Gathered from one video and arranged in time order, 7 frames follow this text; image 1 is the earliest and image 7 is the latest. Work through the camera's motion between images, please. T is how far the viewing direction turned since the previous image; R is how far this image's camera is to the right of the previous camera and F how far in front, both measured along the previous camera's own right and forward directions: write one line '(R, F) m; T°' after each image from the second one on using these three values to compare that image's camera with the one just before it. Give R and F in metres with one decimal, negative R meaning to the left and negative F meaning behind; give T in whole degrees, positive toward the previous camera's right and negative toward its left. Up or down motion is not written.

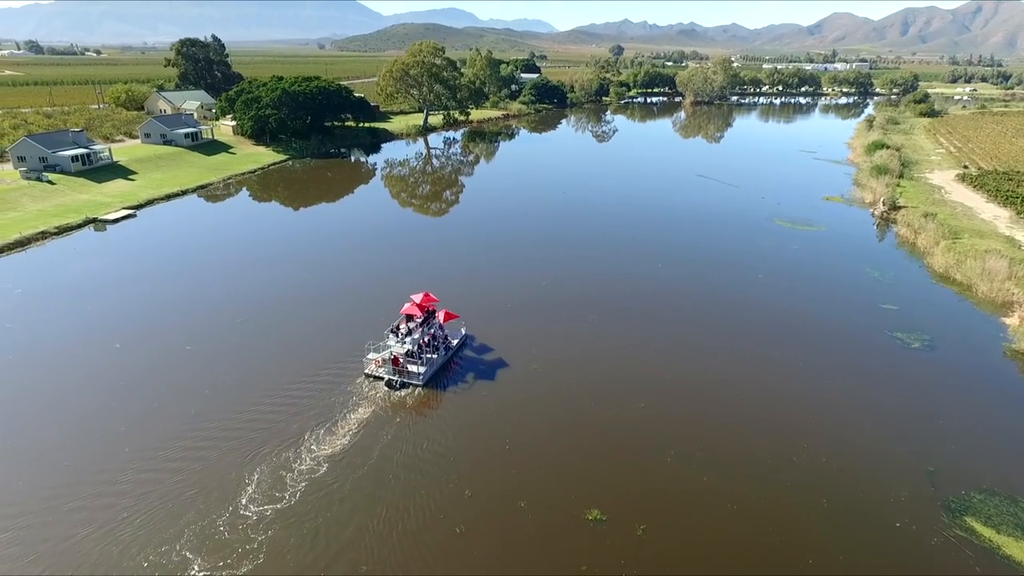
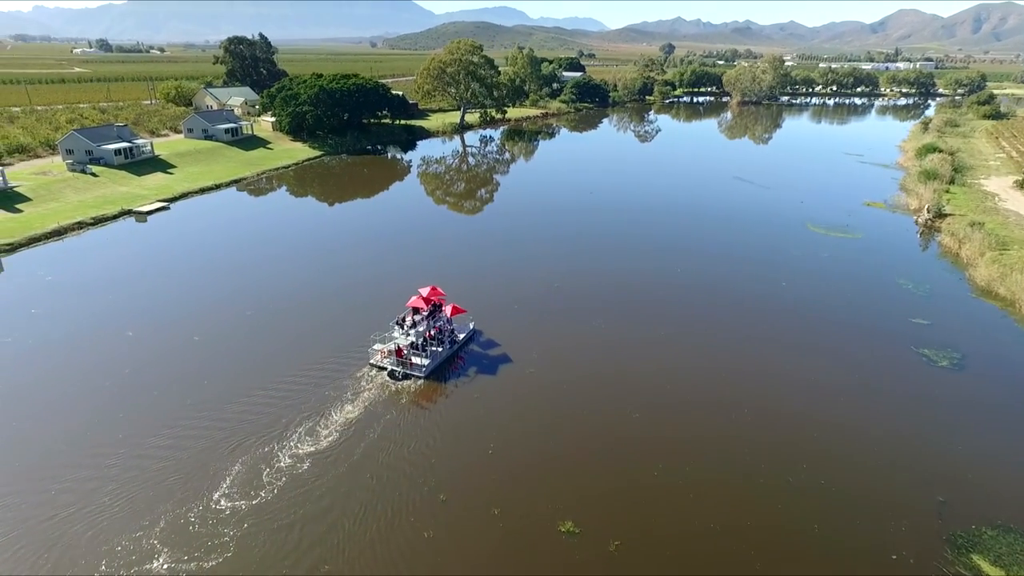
(+1.5, +0.4) m; -4°
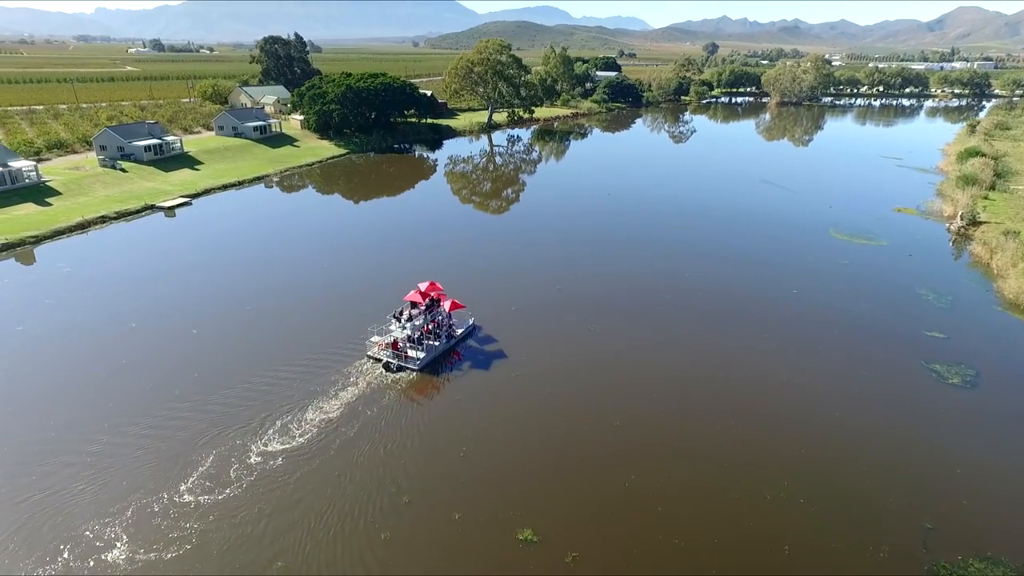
(+1.7, +0.3) m; -3°
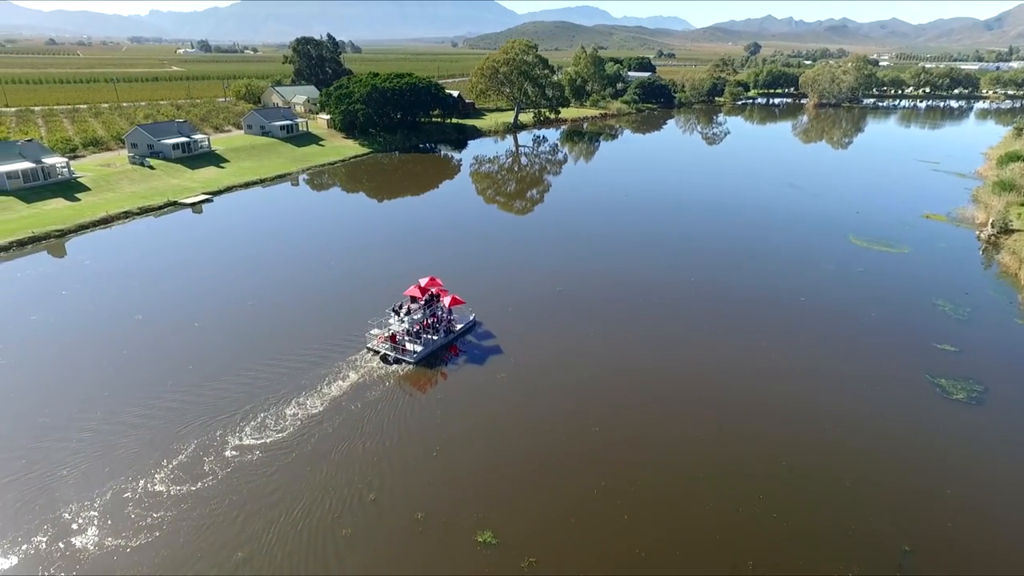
(+1.6, +0.1) m; -3°
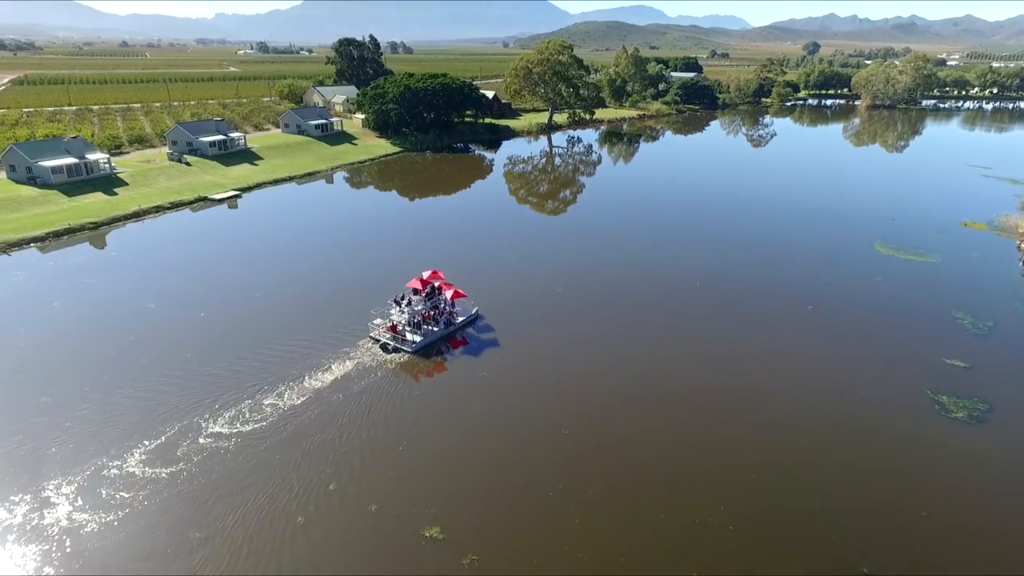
(+2.1, 0.0) m; -4°
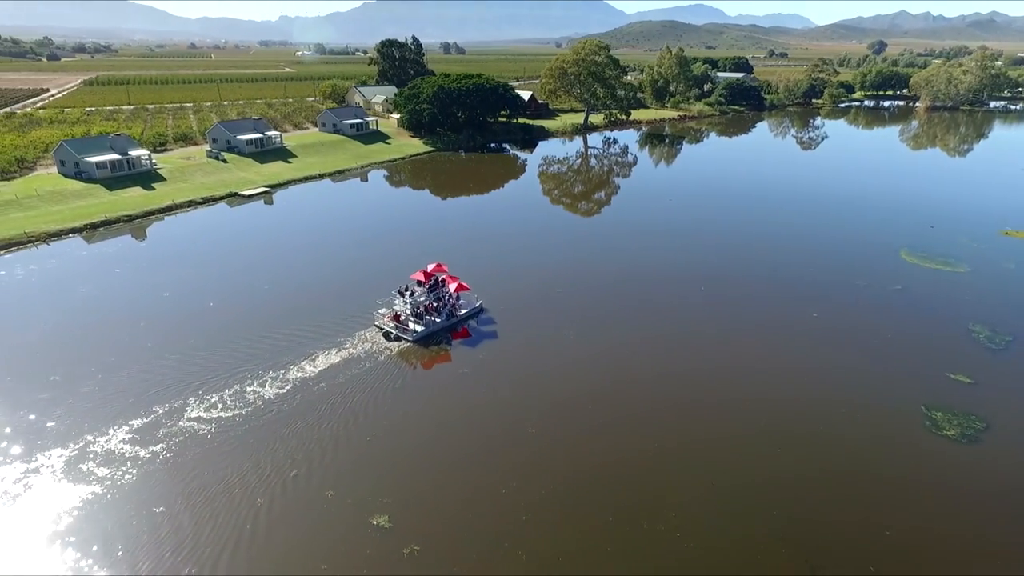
(+2.2, -0.1) m; -5°
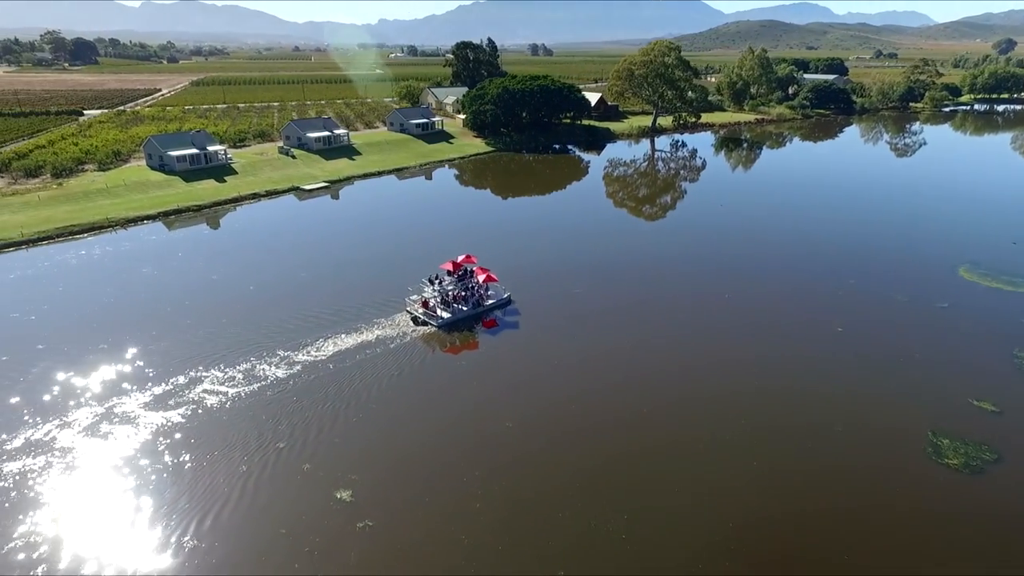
(+2.8, -0.3) m; -8°
